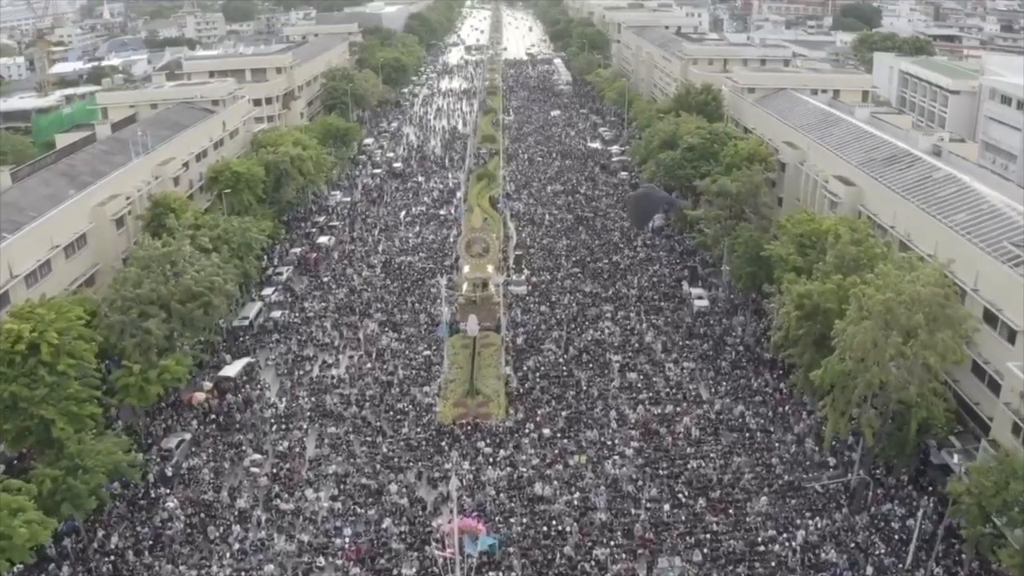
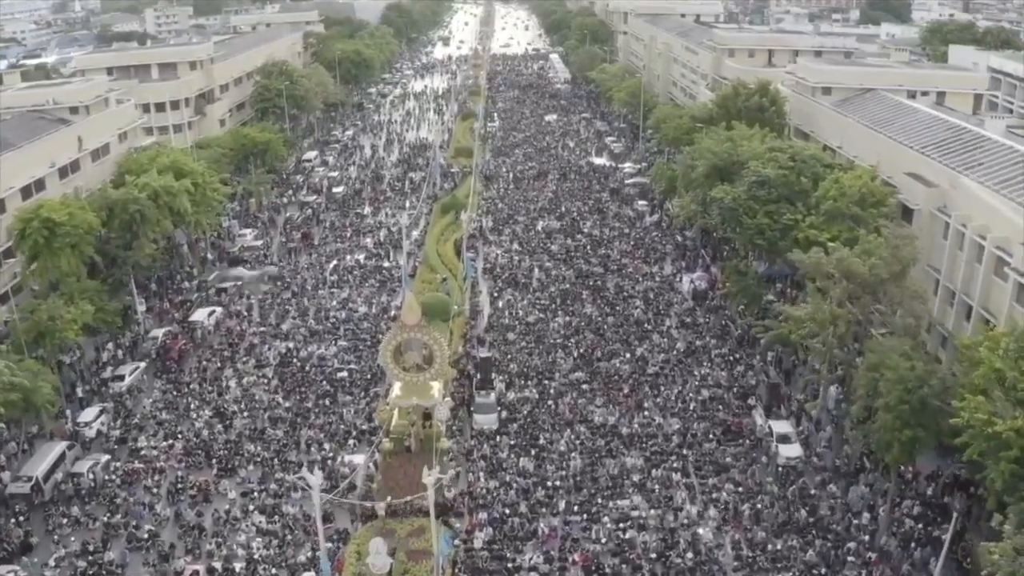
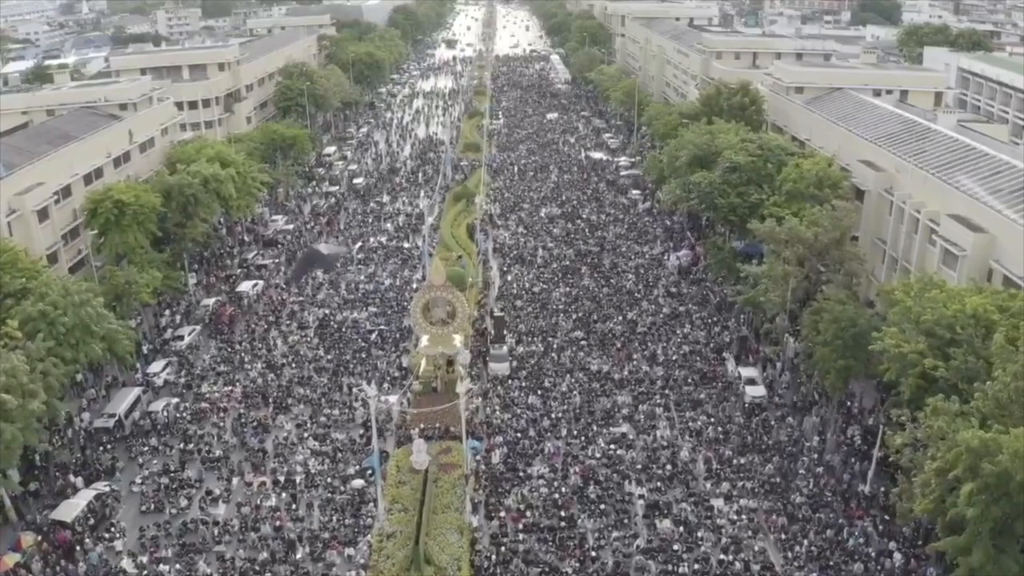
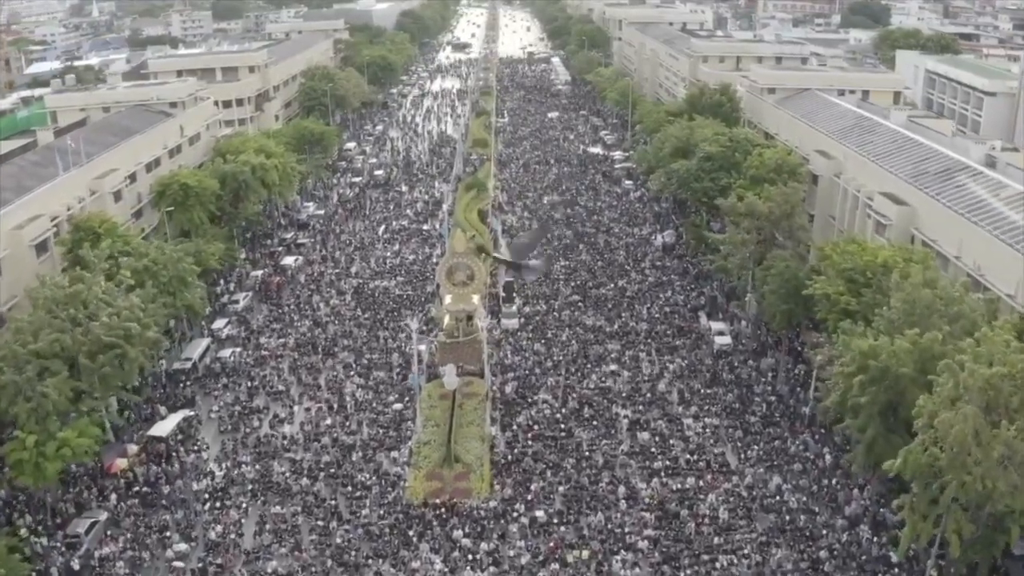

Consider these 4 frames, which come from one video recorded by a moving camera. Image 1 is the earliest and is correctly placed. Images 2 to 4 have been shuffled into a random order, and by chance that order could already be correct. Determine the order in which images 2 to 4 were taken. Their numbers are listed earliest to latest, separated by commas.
4, 3, 2
